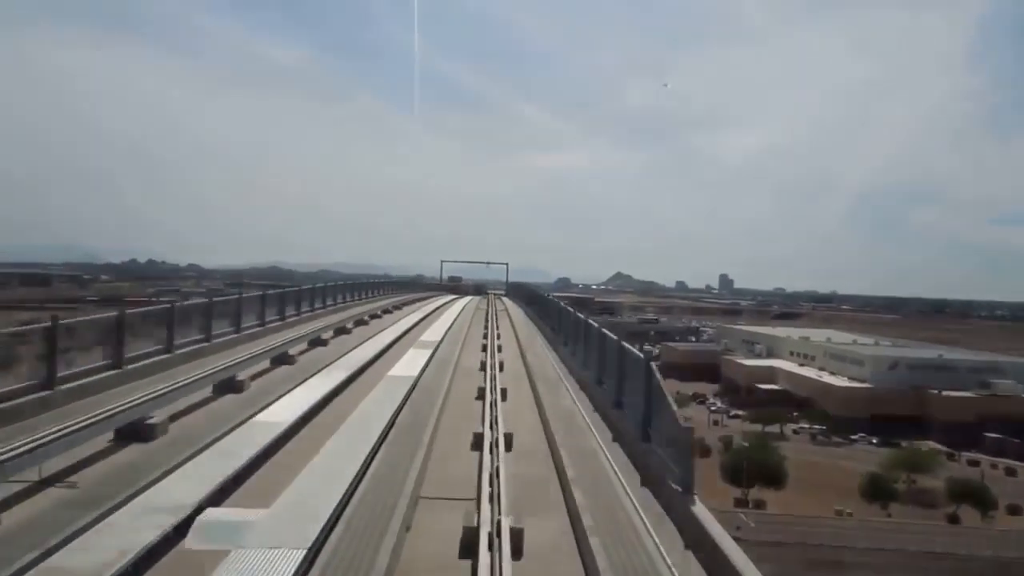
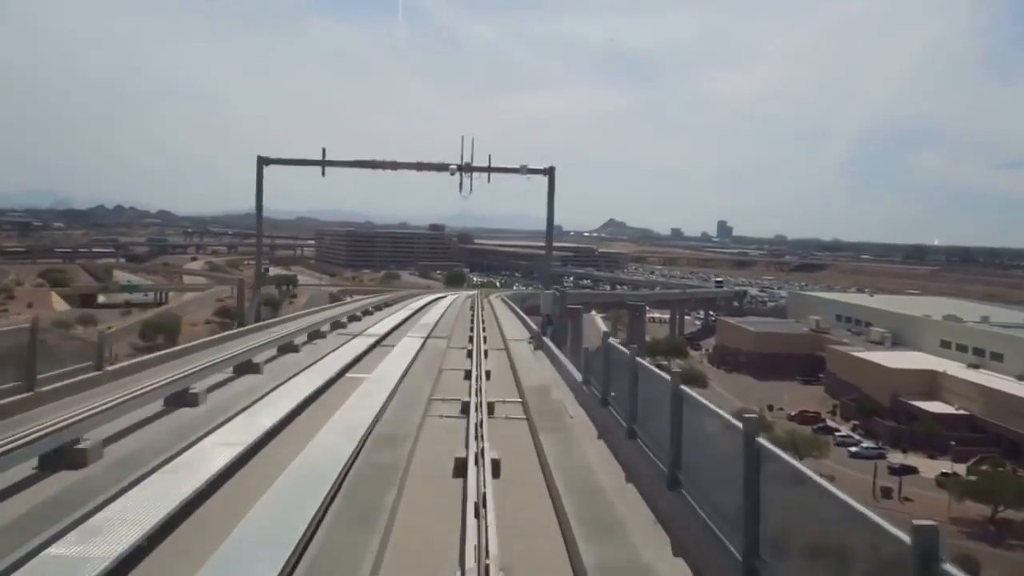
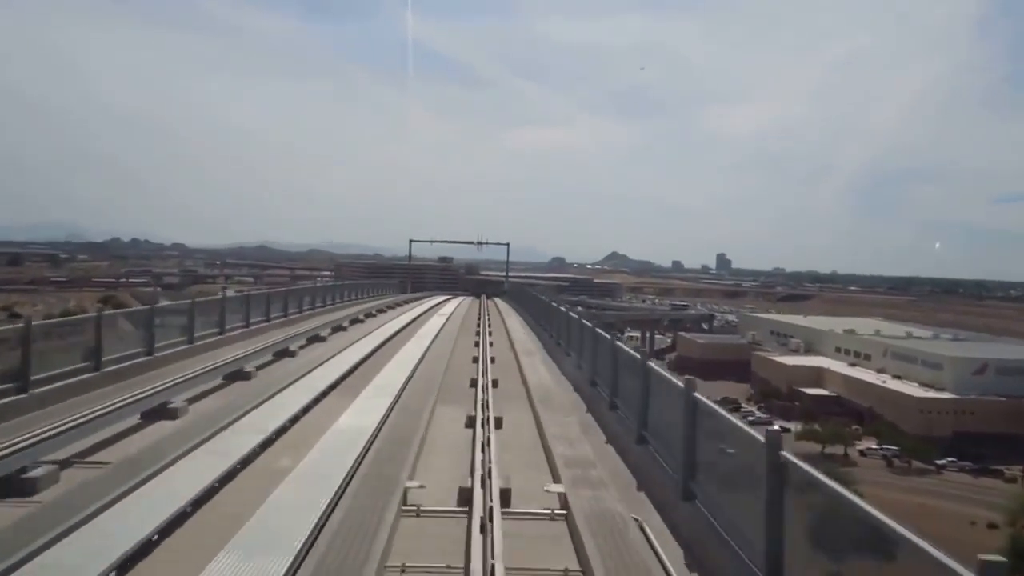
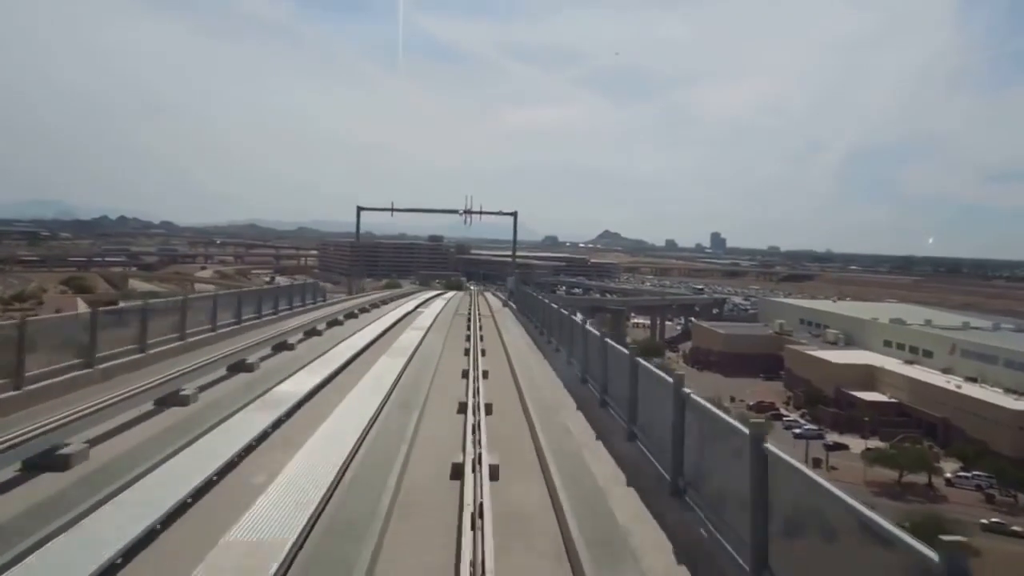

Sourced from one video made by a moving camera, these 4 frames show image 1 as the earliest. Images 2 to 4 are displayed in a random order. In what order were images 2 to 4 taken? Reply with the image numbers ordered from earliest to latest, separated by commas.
3, 4, 2
